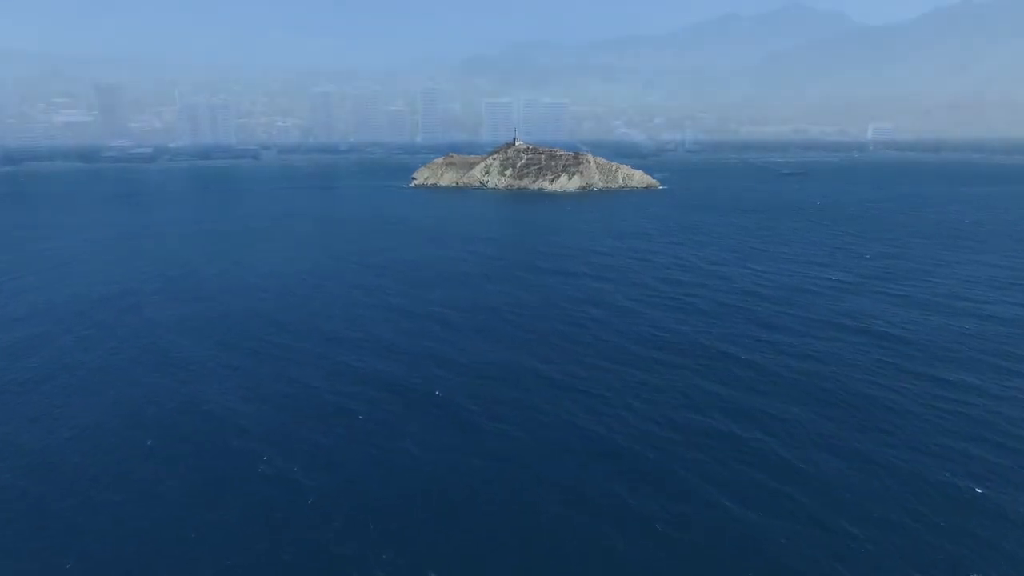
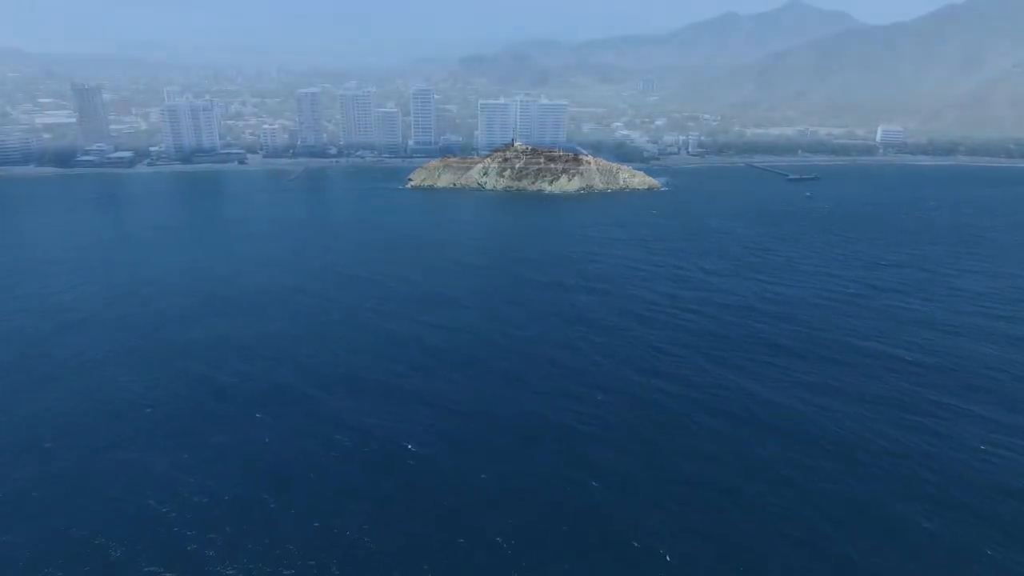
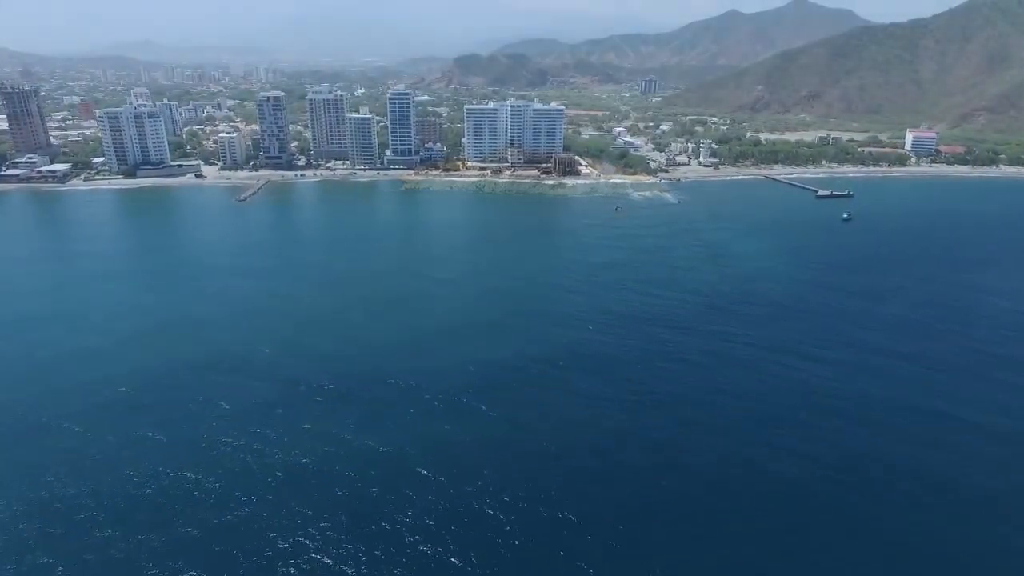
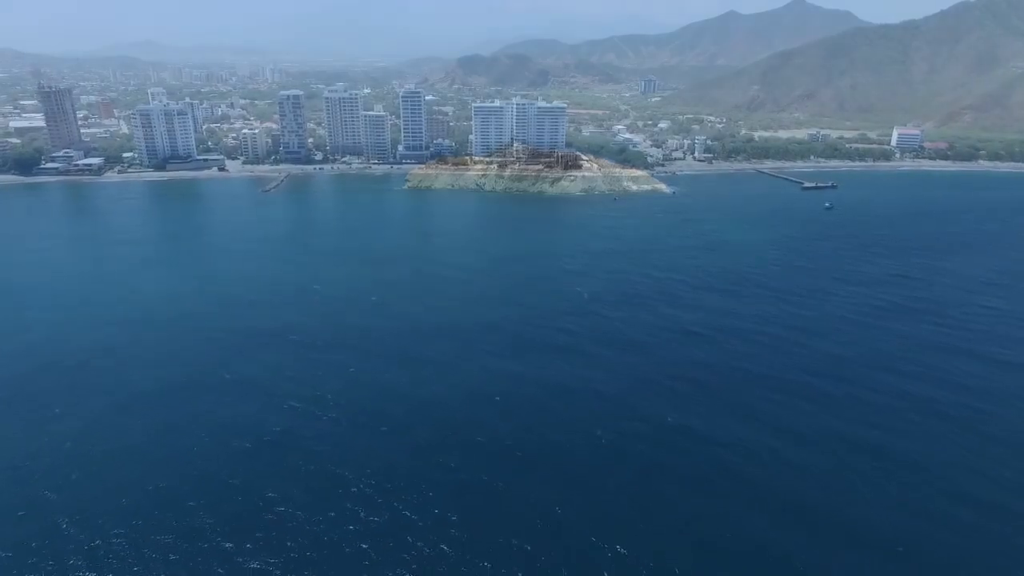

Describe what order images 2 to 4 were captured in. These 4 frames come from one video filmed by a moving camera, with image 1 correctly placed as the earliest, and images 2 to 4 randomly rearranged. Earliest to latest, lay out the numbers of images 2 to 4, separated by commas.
2, 4, 3
